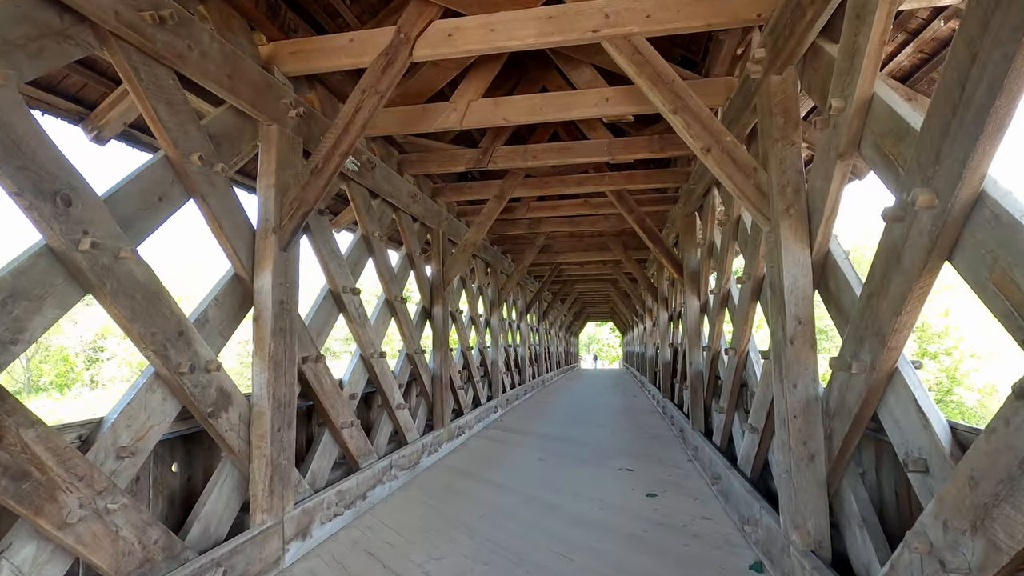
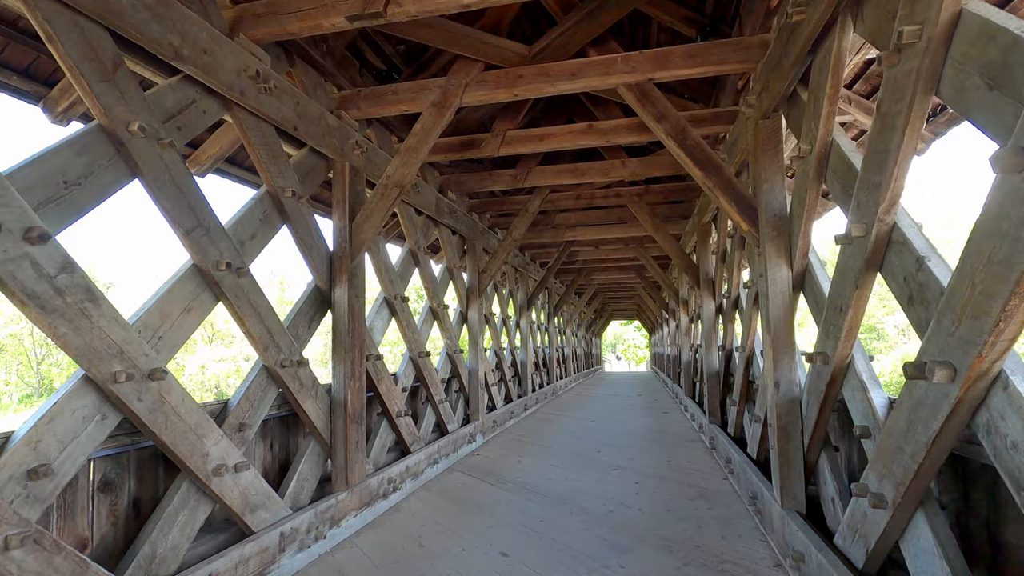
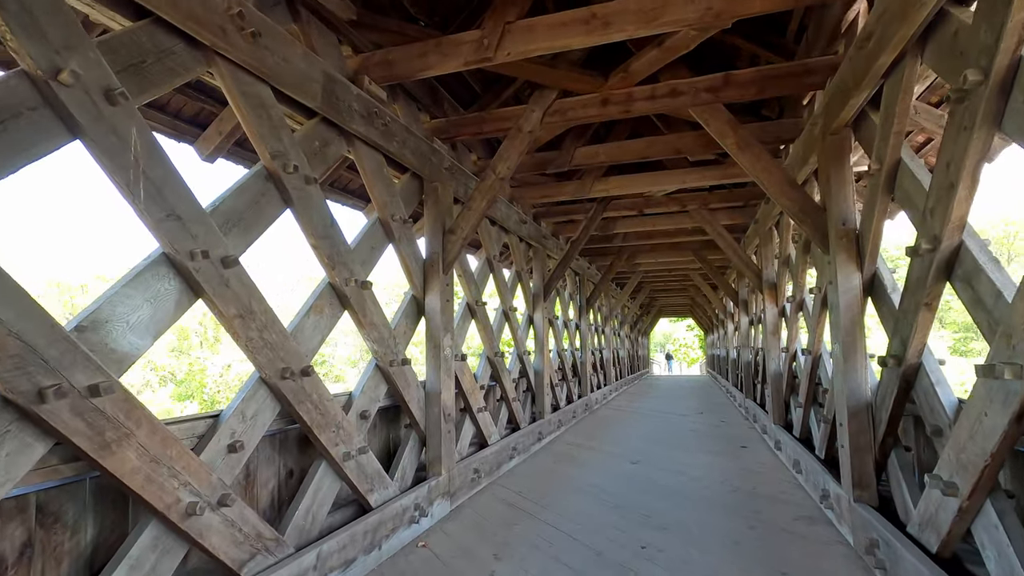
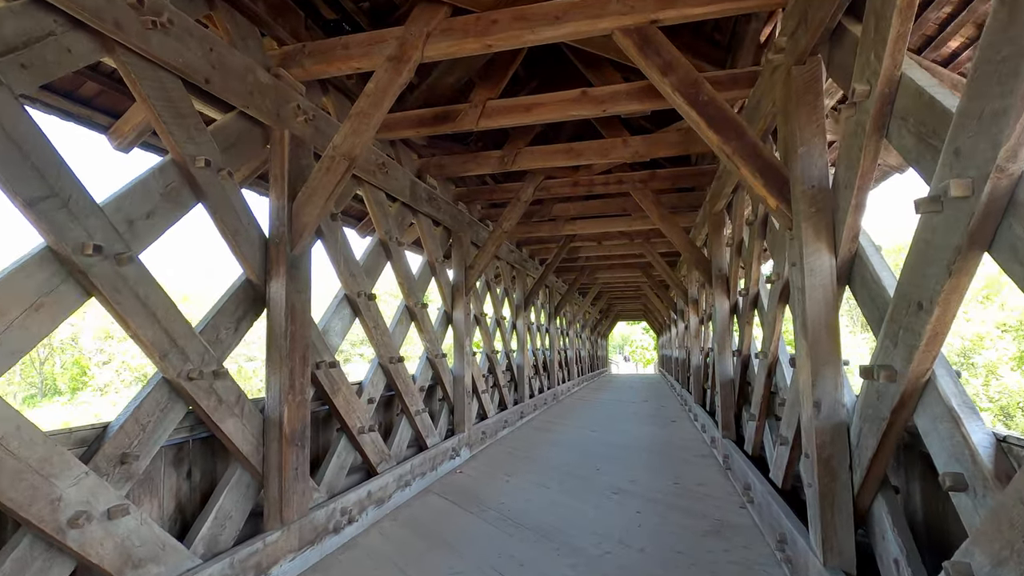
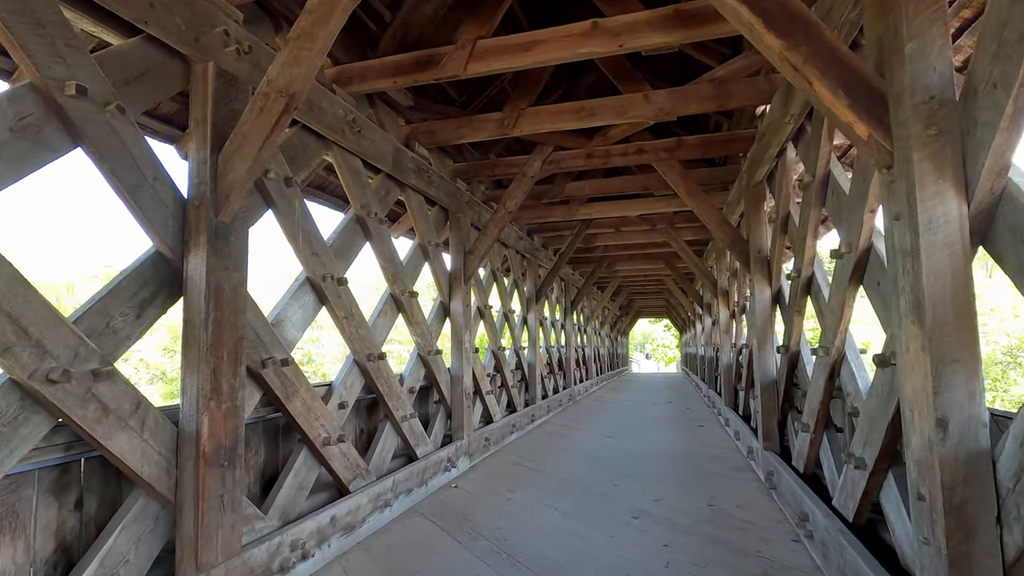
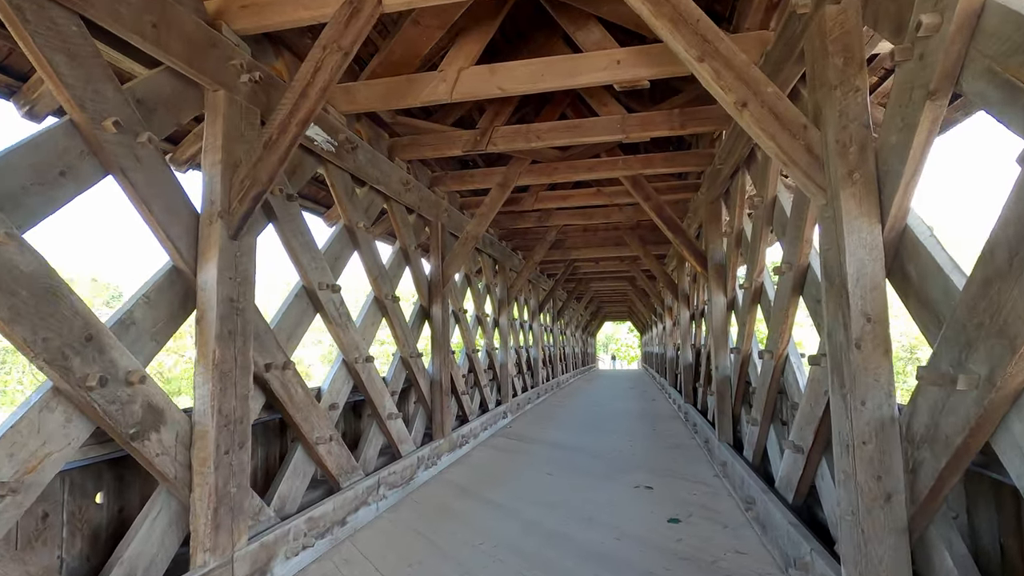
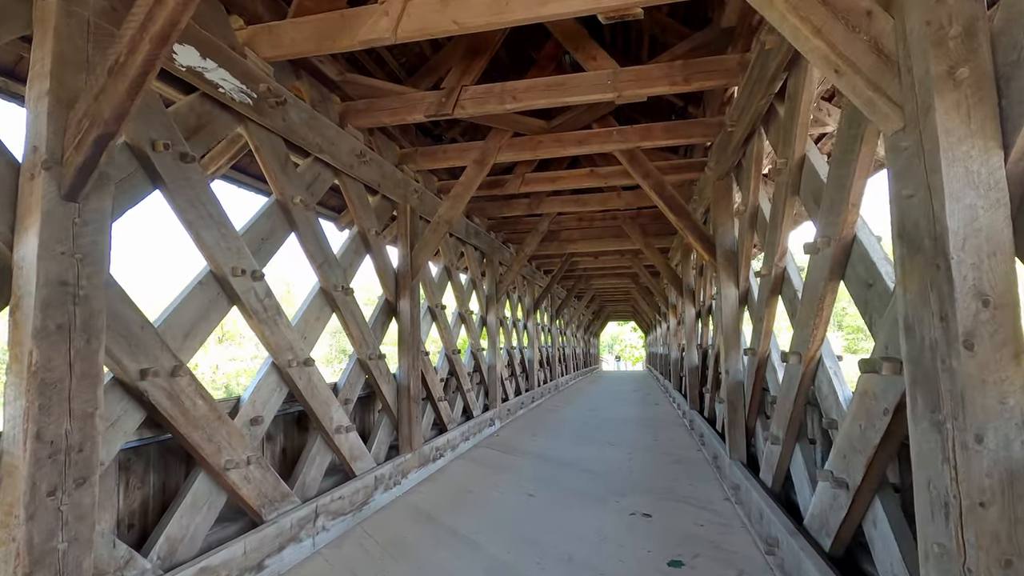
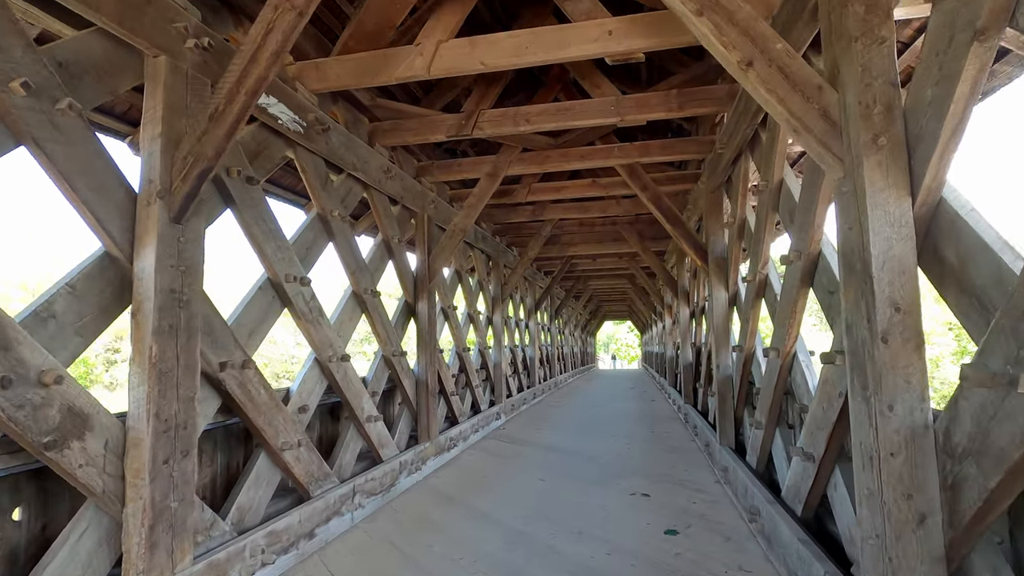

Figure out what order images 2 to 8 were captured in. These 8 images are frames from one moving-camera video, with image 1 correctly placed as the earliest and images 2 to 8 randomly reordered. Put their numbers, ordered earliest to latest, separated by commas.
6, 8, 7, 2, 4, 5, 3
